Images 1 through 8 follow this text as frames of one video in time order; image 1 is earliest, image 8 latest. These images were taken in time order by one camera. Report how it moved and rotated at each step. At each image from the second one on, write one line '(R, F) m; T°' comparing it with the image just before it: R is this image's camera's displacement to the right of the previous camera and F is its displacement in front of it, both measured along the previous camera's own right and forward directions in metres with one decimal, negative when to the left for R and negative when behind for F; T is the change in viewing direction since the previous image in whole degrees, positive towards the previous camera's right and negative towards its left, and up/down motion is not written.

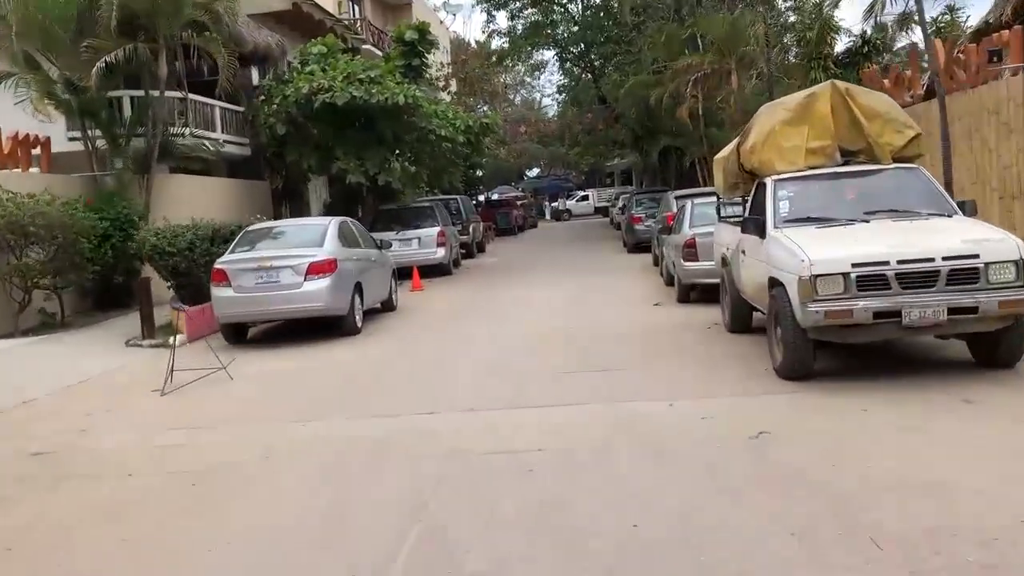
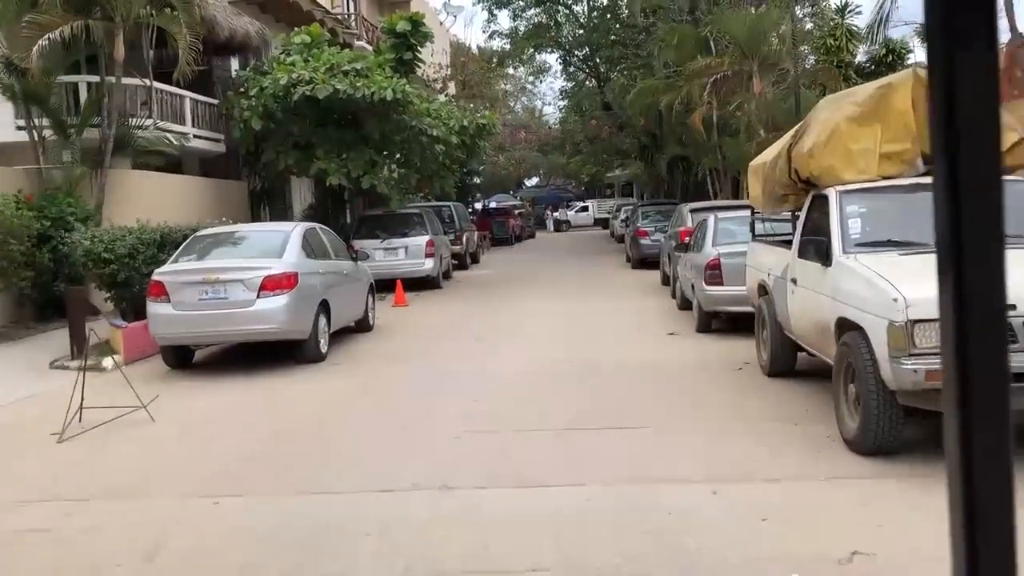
(0.0, +1.9) m; 0°
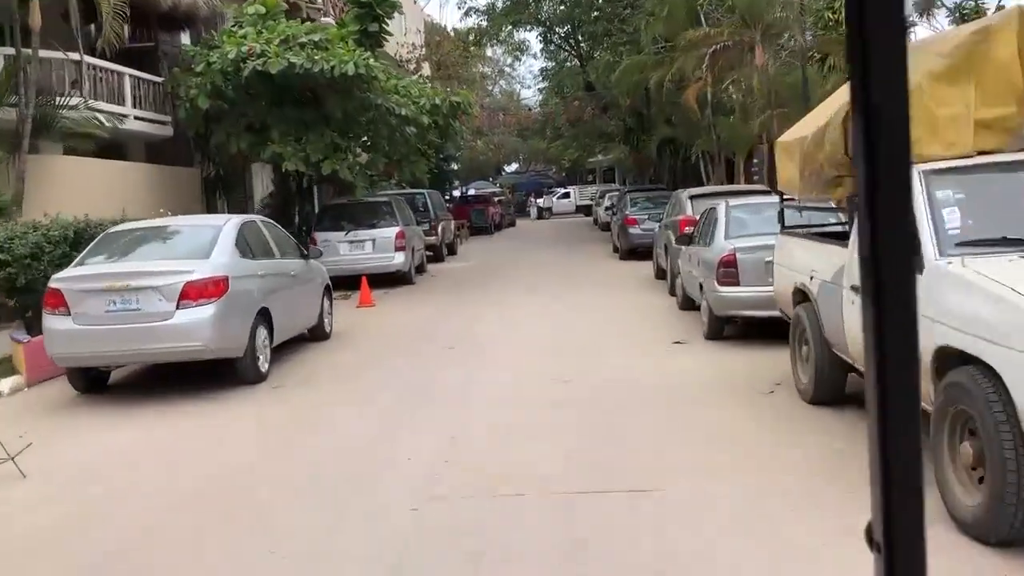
(0.0, +1.8) m; +1°
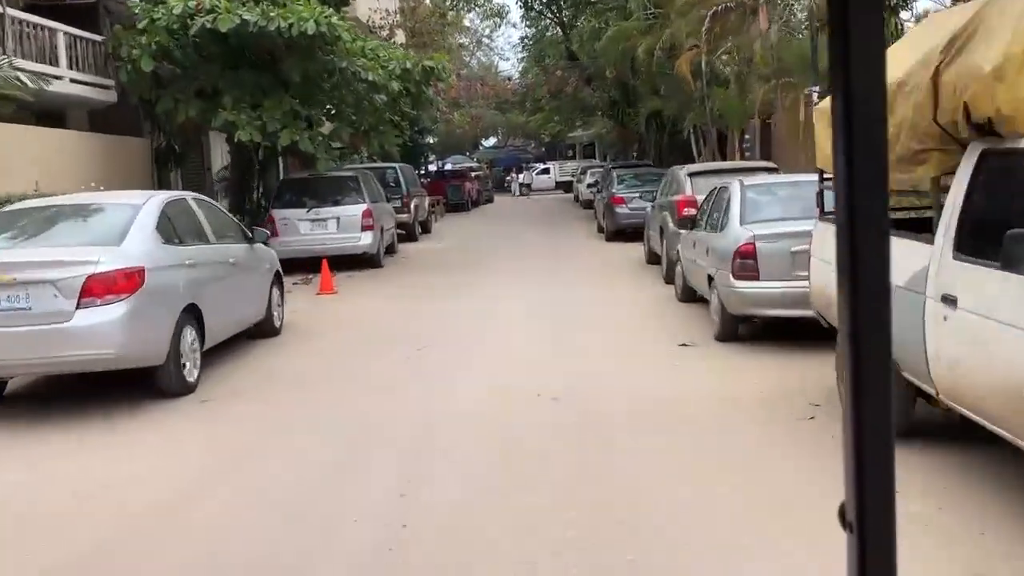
(0.0, +1.5) m; +2°
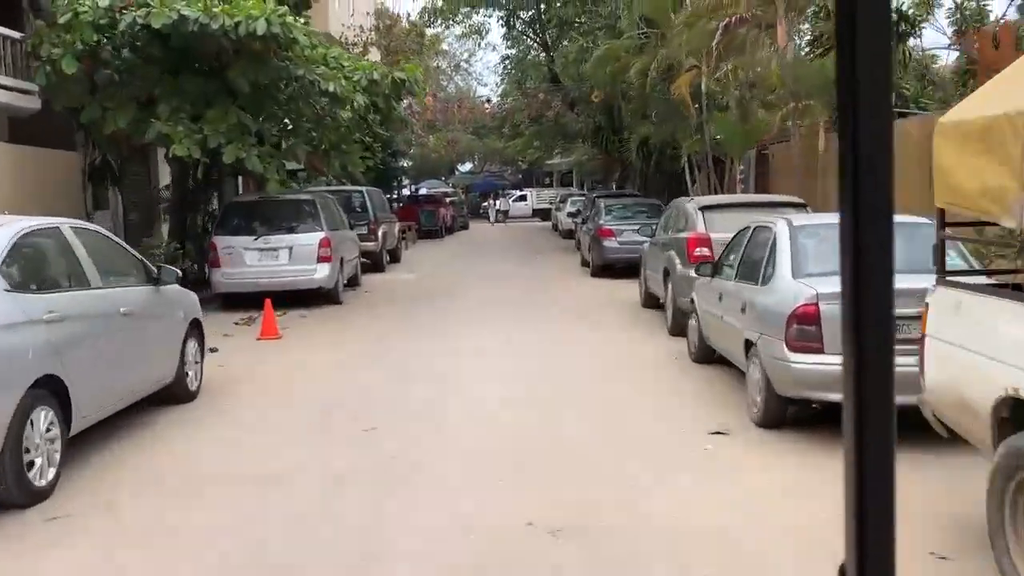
(-0.1, +2.1) m; +2°
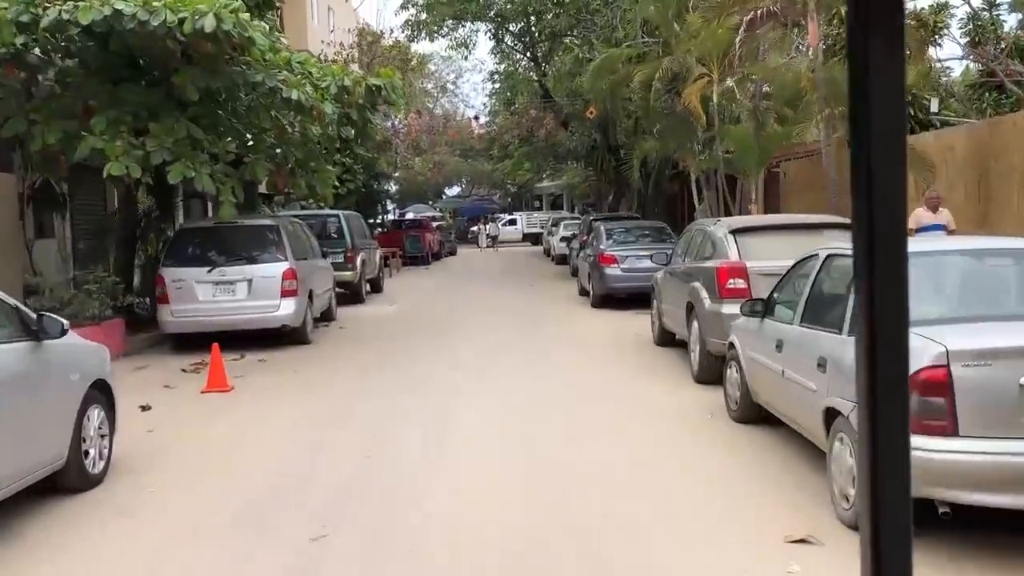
(-0.1, +1.9) m; +1°
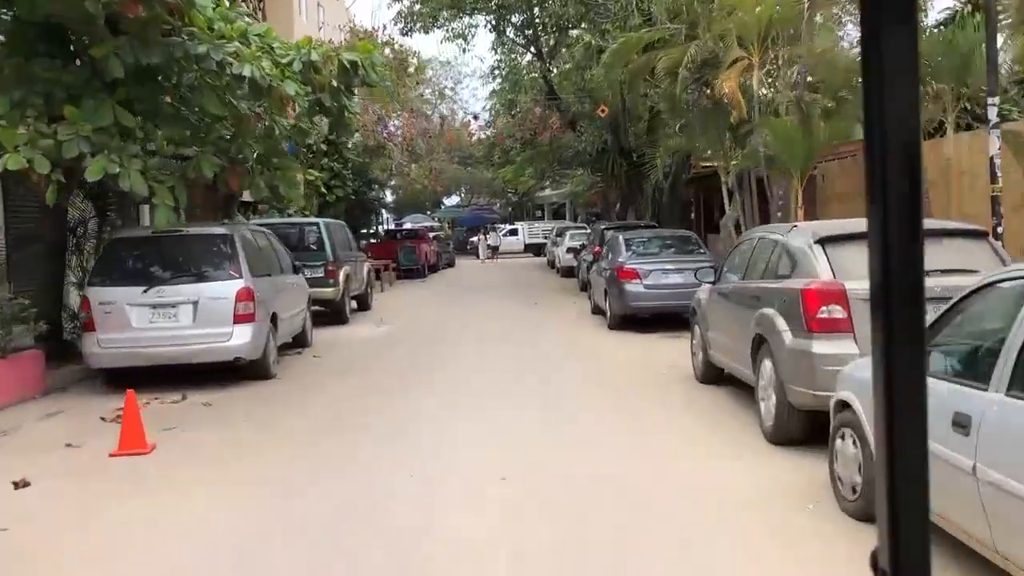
(-0.1, +2.4) m; 0°
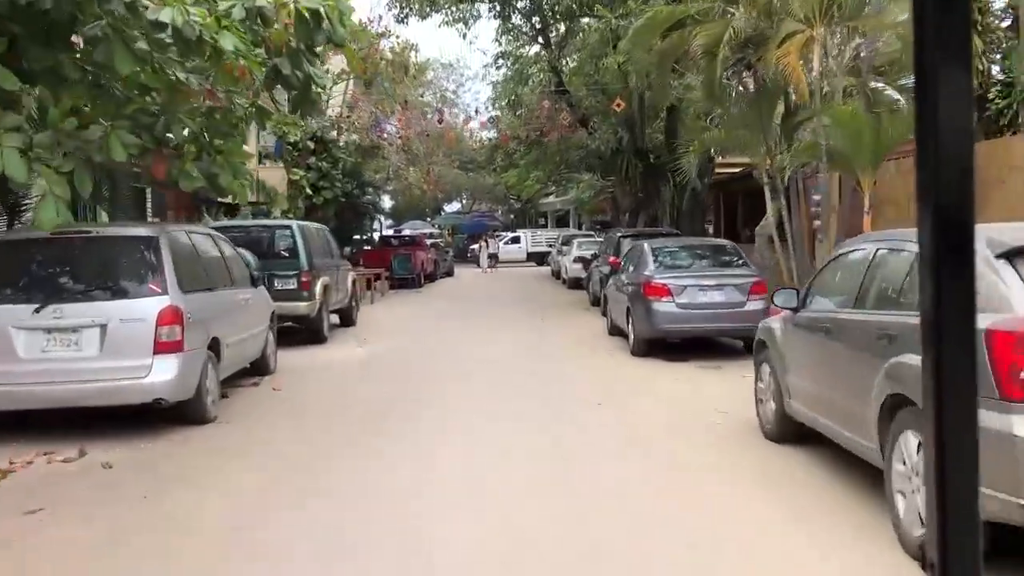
(-0.1, +2.5) m; 0°
